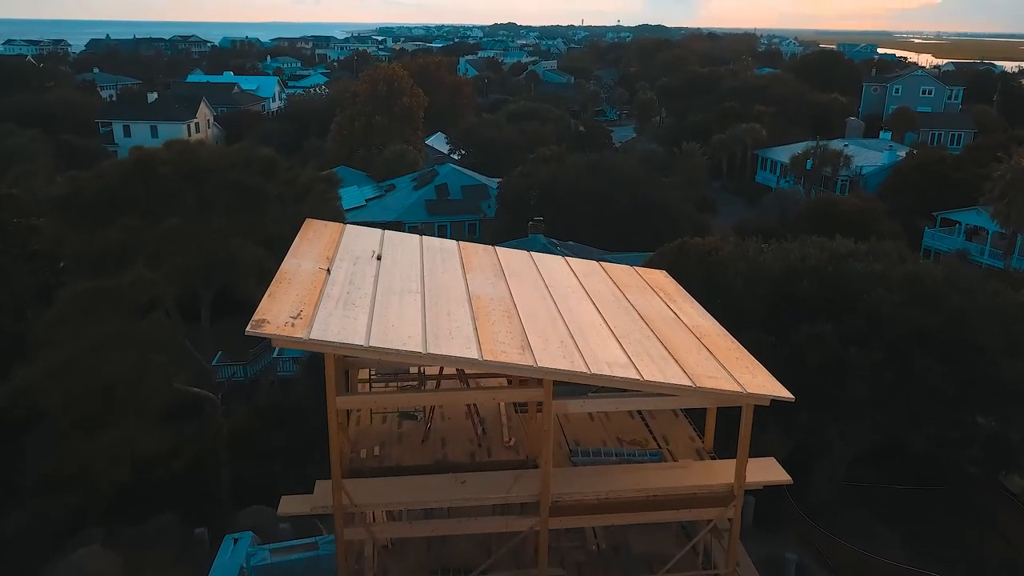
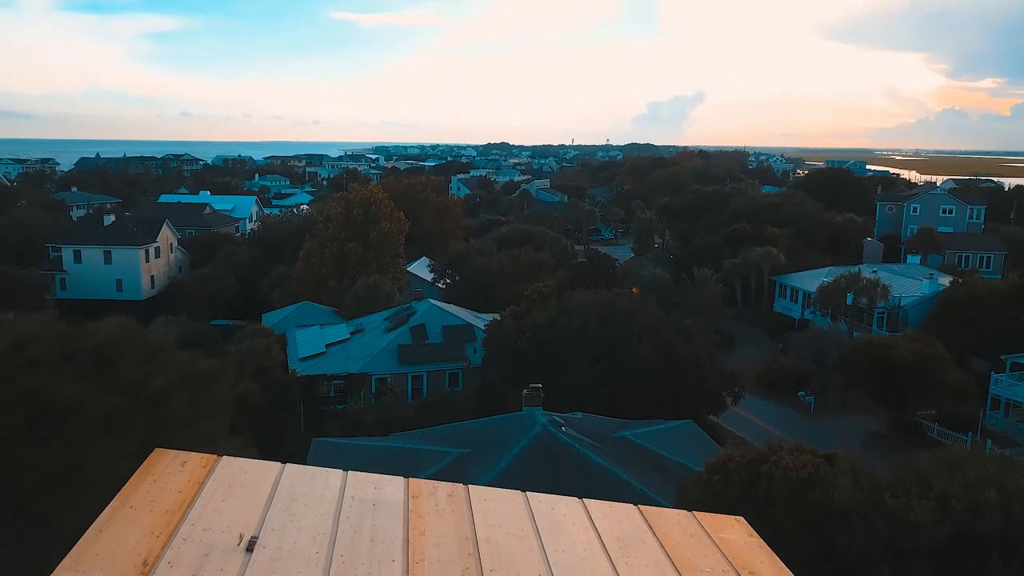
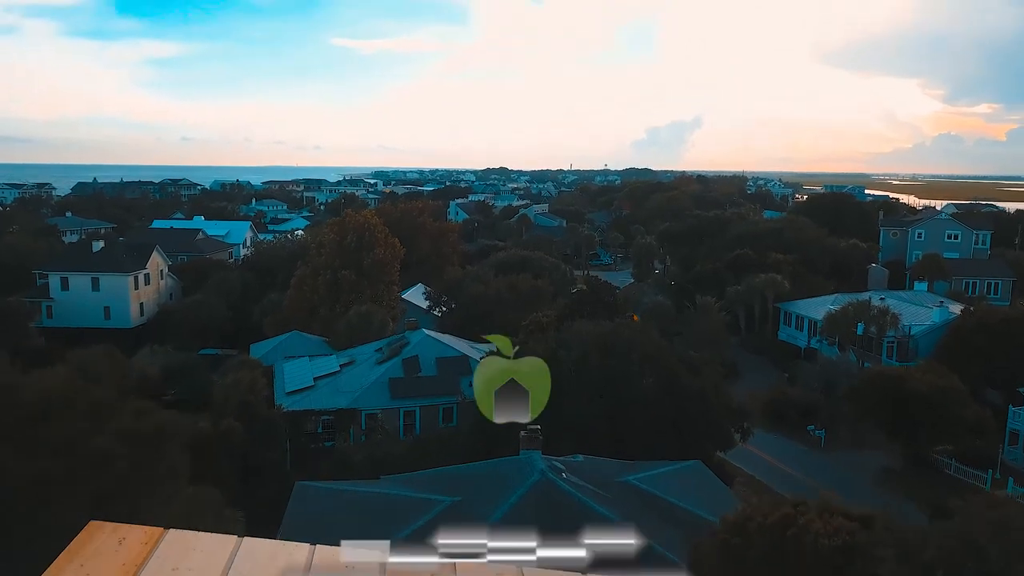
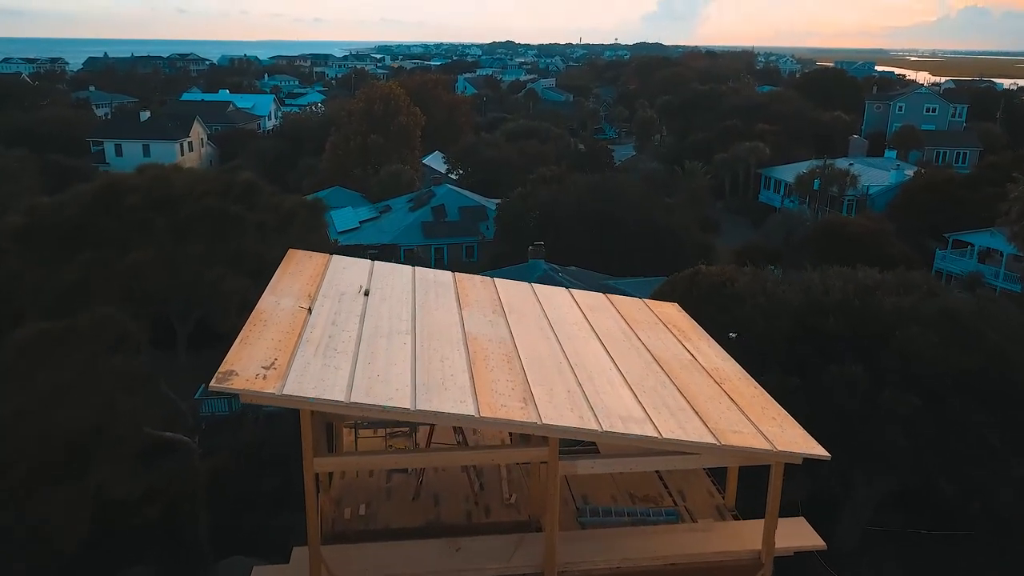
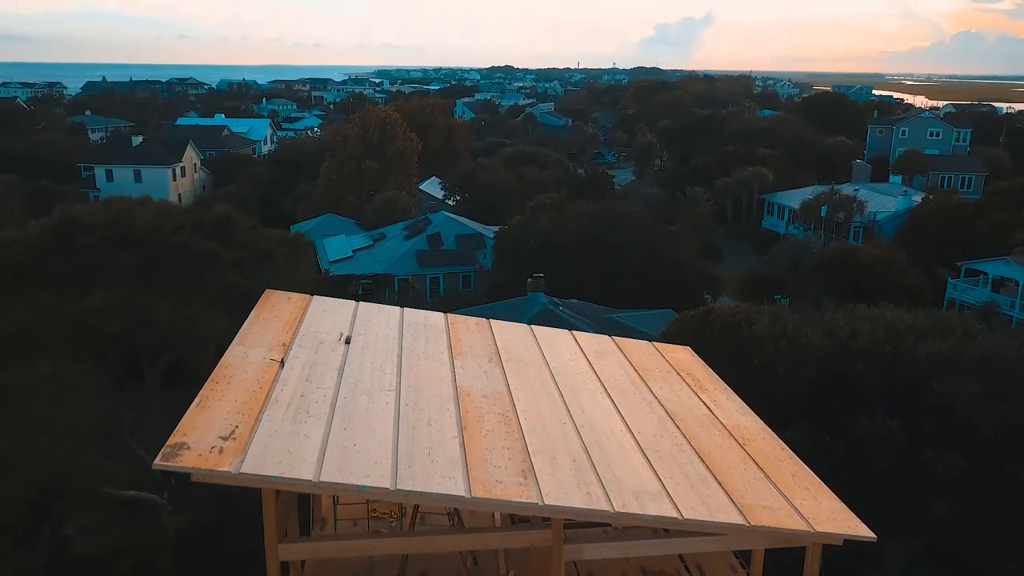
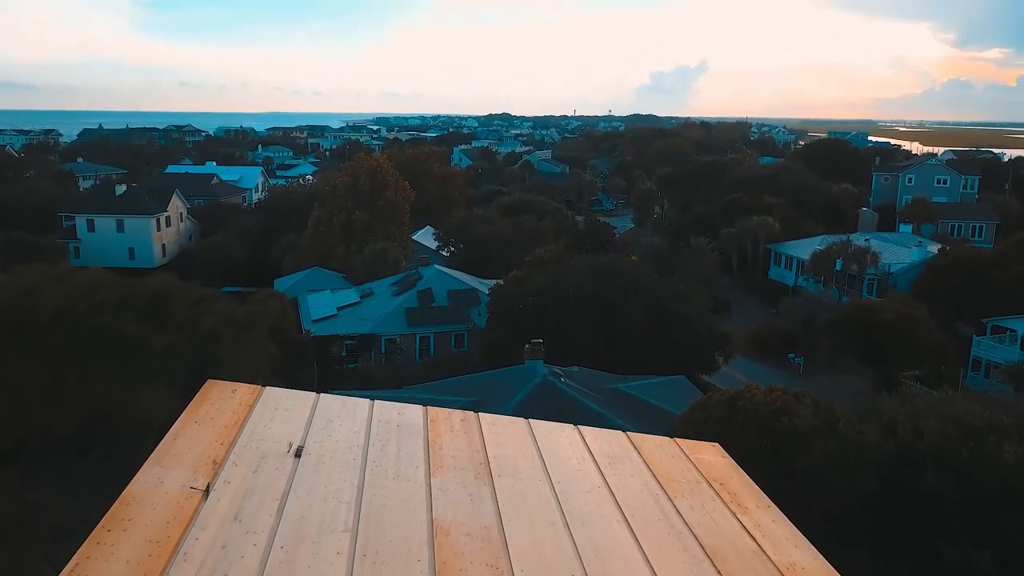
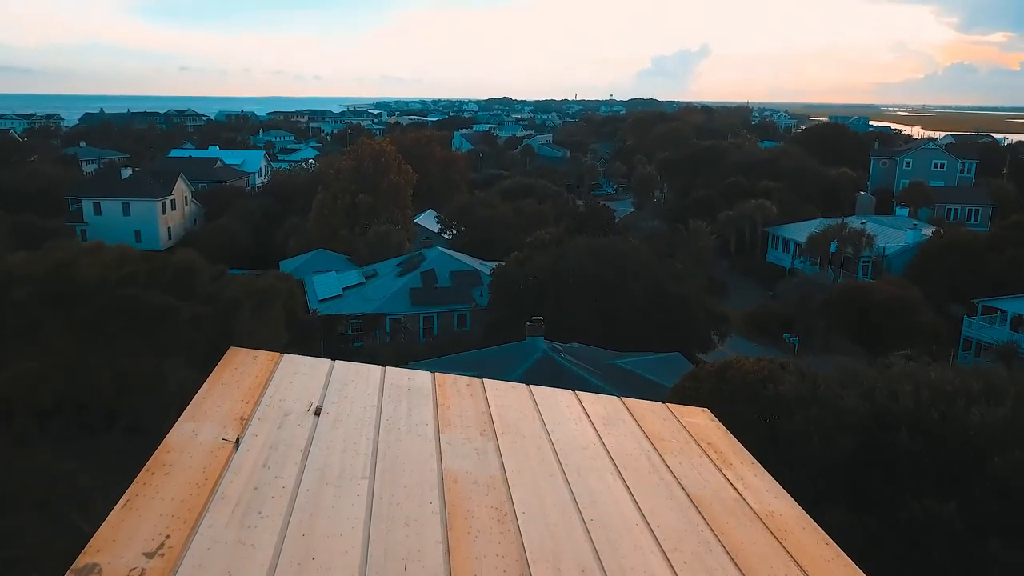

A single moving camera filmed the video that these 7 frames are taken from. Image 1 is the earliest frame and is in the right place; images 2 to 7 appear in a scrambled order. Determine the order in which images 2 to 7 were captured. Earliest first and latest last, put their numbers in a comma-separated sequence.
4, 5, 7, 6, 2, 3
